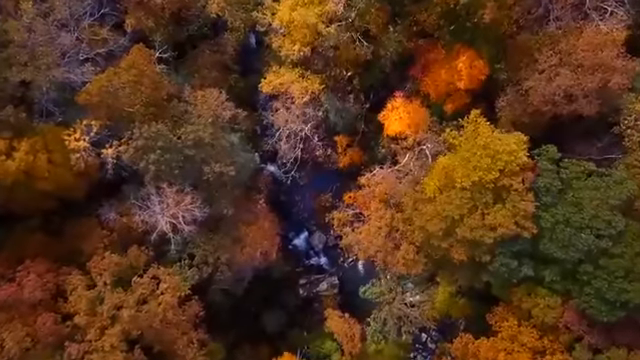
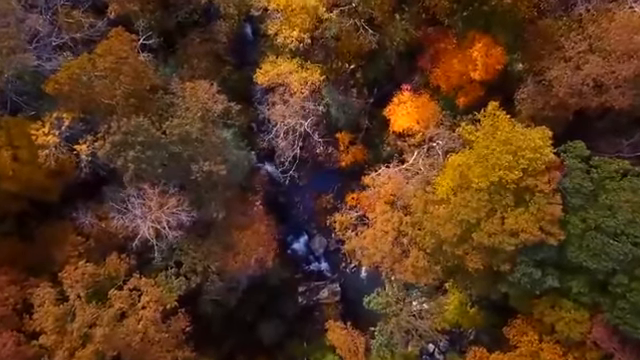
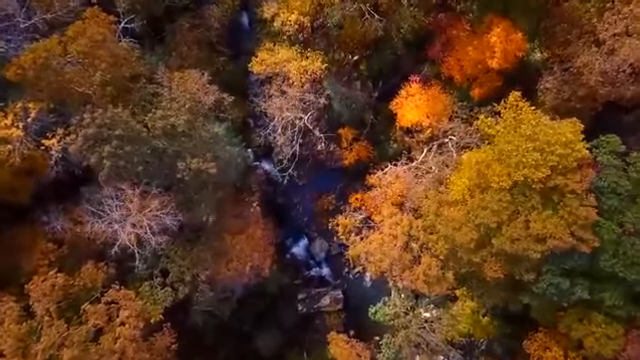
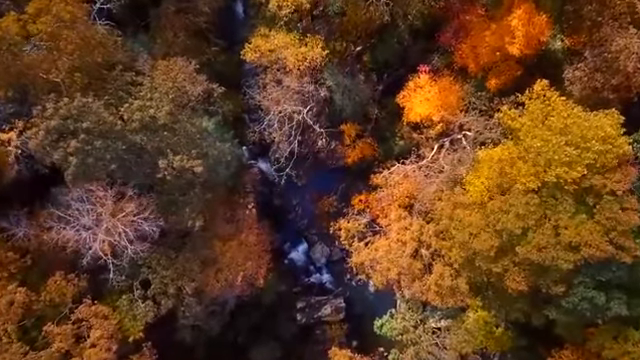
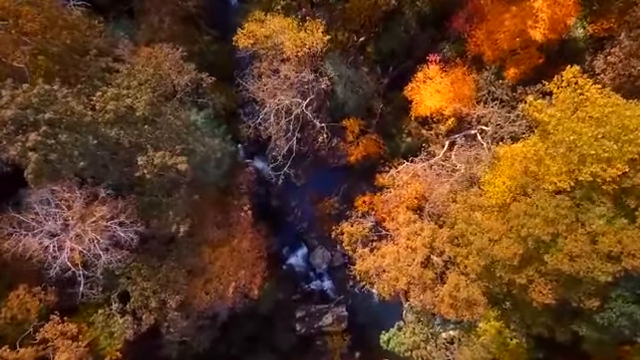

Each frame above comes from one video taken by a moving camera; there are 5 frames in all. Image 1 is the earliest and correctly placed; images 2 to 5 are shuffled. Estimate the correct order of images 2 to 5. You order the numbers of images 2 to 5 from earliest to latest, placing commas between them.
2, 3, 4, 5
